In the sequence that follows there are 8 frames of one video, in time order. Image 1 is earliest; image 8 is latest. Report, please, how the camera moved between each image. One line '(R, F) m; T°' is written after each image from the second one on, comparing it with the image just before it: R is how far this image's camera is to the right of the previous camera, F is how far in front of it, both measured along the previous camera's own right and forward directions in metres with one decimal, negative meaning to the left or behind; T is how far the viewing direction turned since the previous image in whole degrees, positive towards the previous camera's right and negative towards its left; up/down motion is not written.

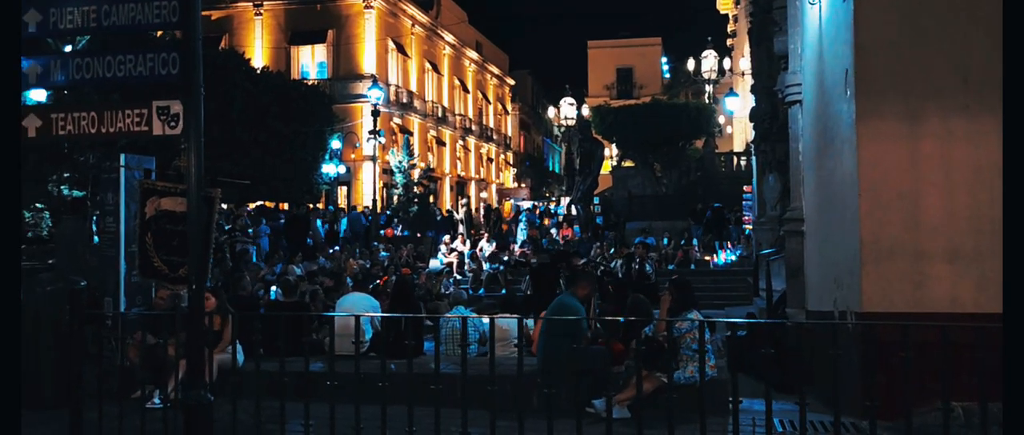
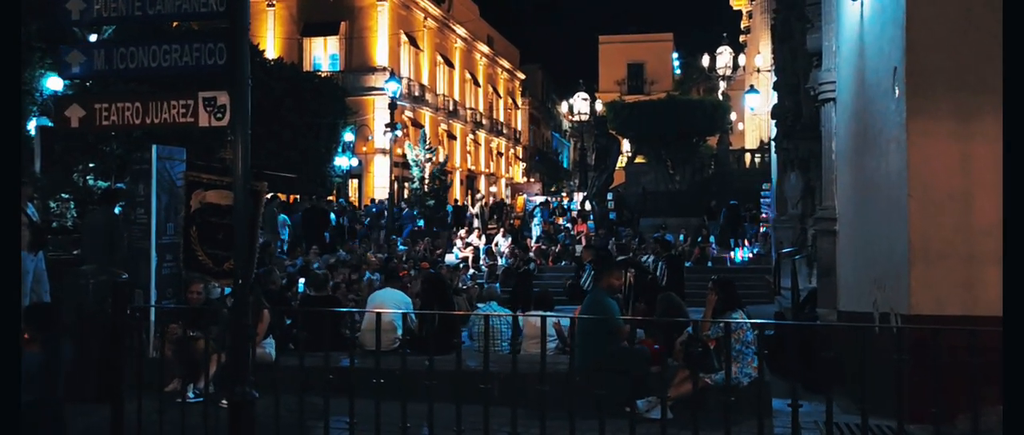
(-0.3, +0.1) m; 0°
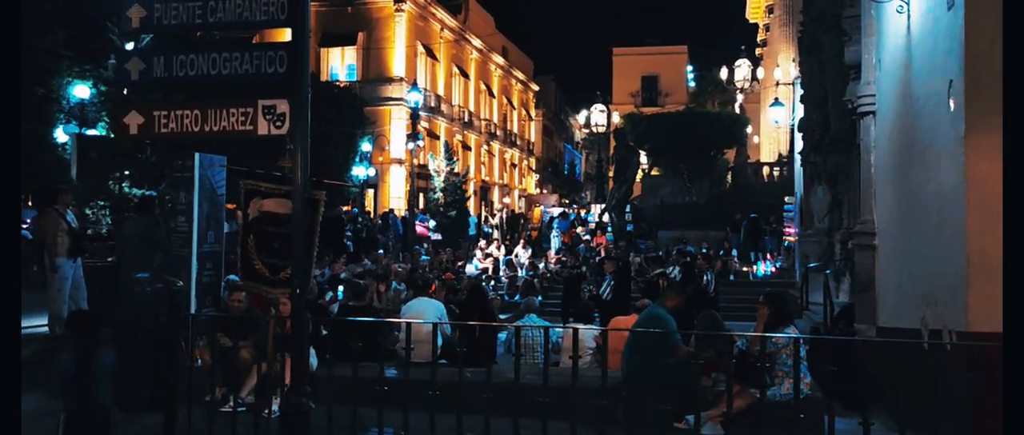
(-0.4, +0.1) m; -1°
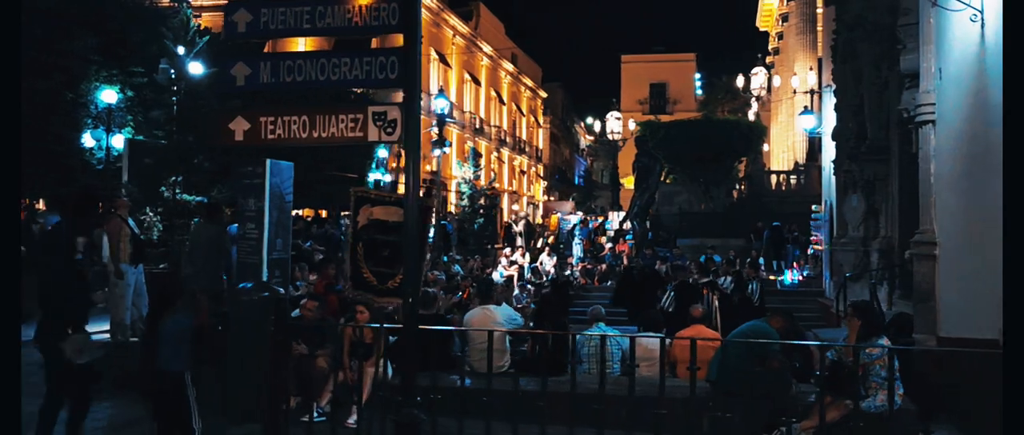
(-0.8, +0.1) m; 0°
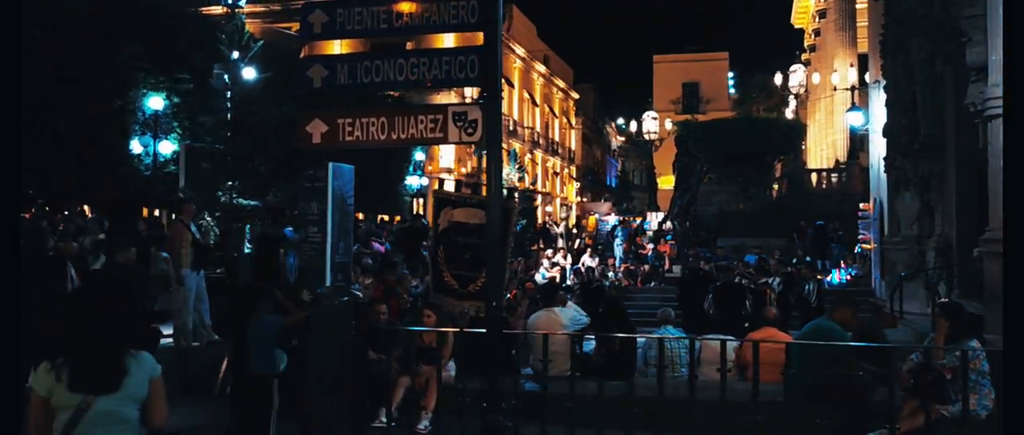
(-0.4, +0.1) m; -2°
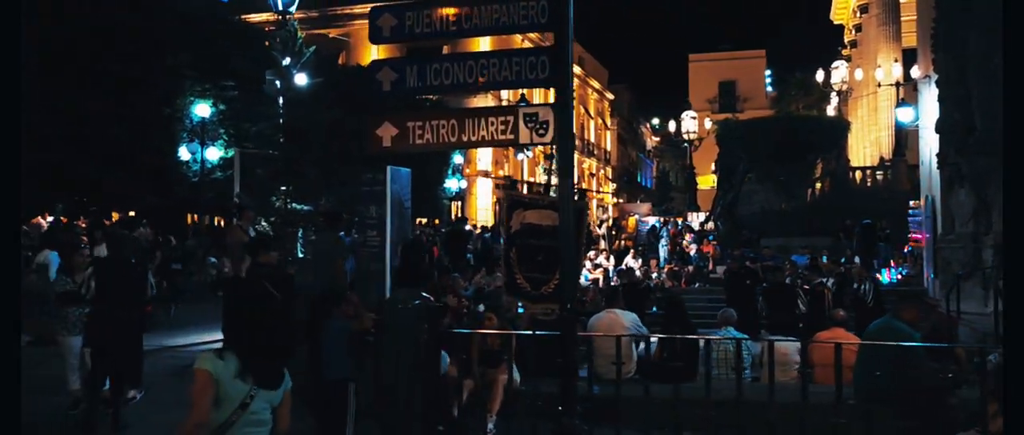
(-0.3, 0.0) m; -2°
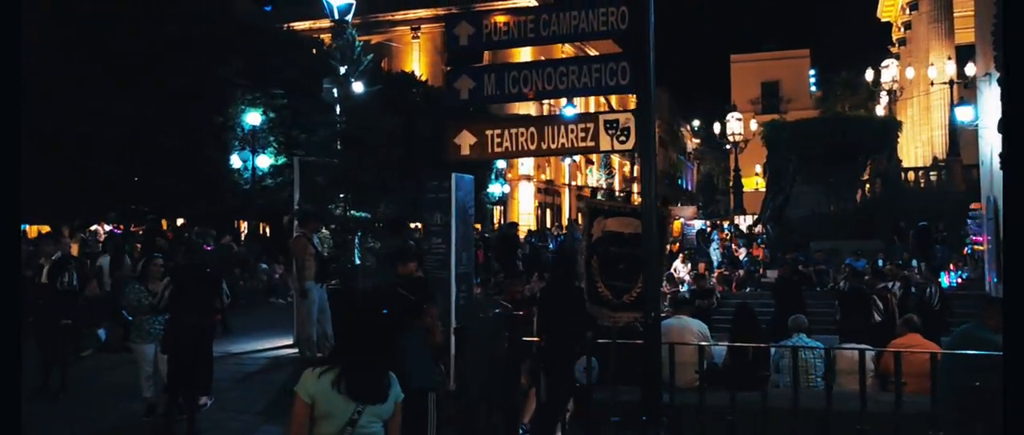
(-0.3, +0.1) m; -2°
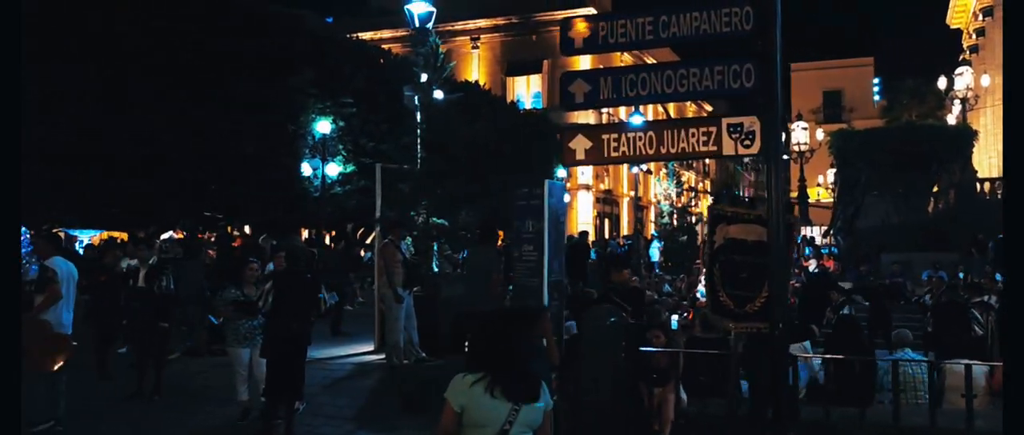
(-0.4, +0.1) m; -3°
